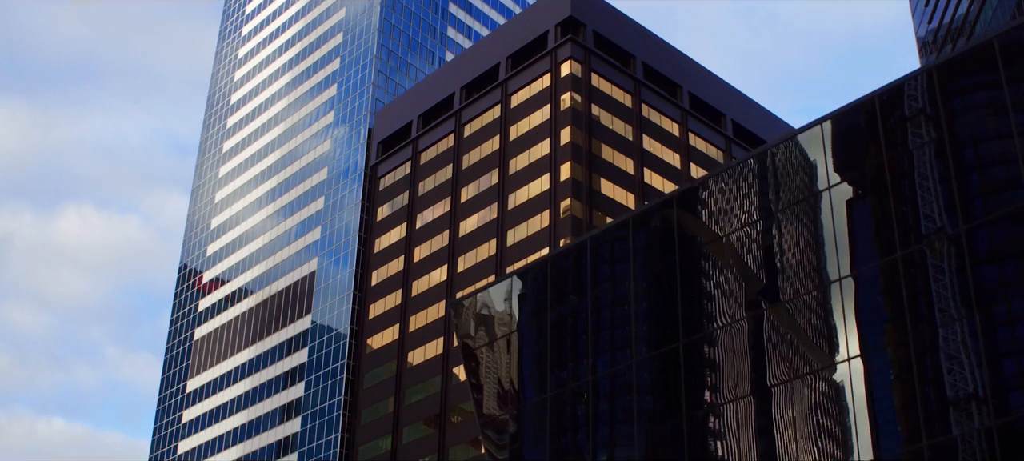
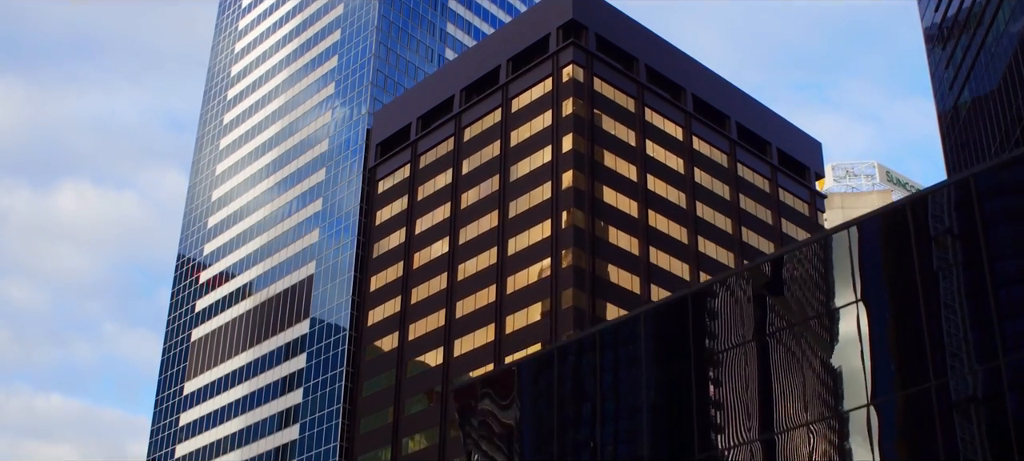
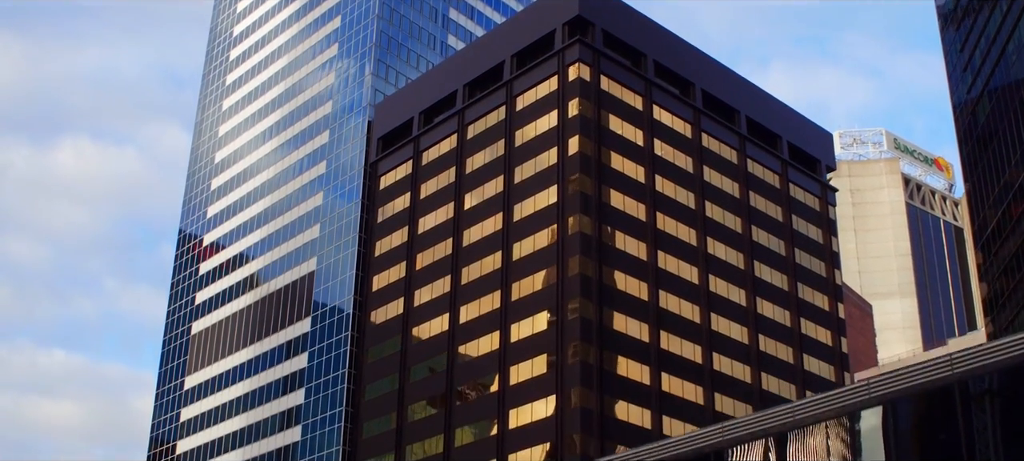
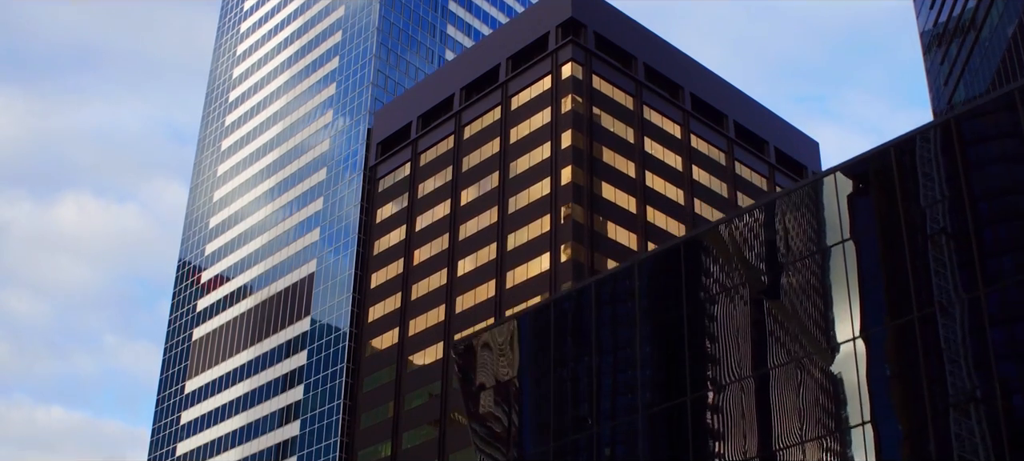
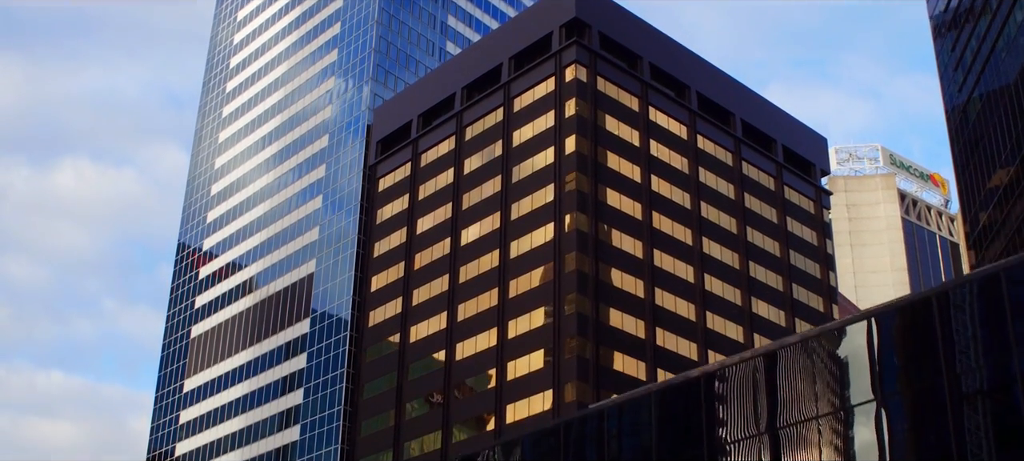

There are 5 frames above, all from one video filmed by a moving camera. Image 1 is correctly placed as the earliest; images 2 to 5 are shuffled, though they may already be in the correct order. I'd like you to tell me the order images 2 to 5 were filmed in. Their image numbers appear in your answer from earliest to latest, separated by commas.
4, 2, 5, 3
